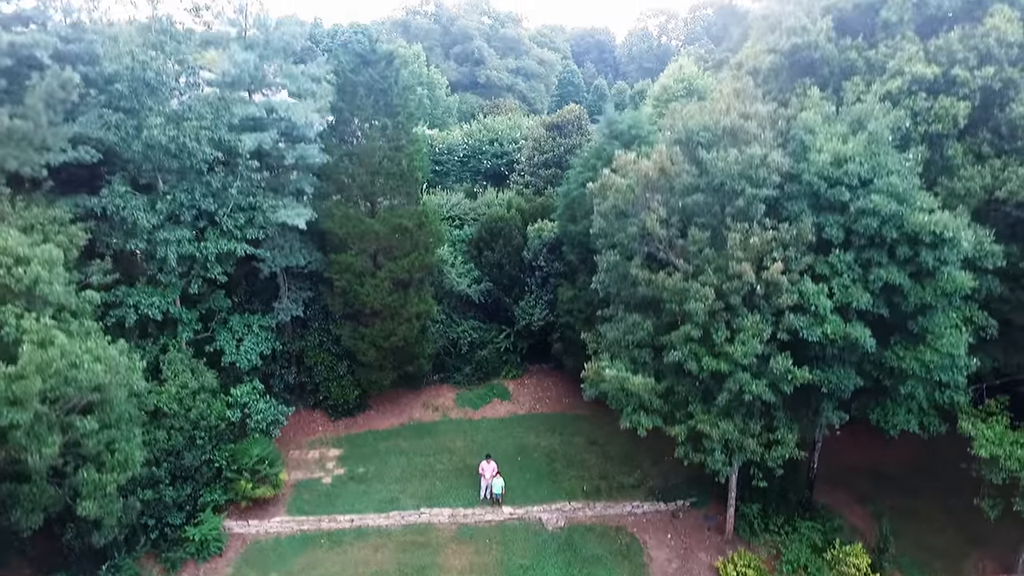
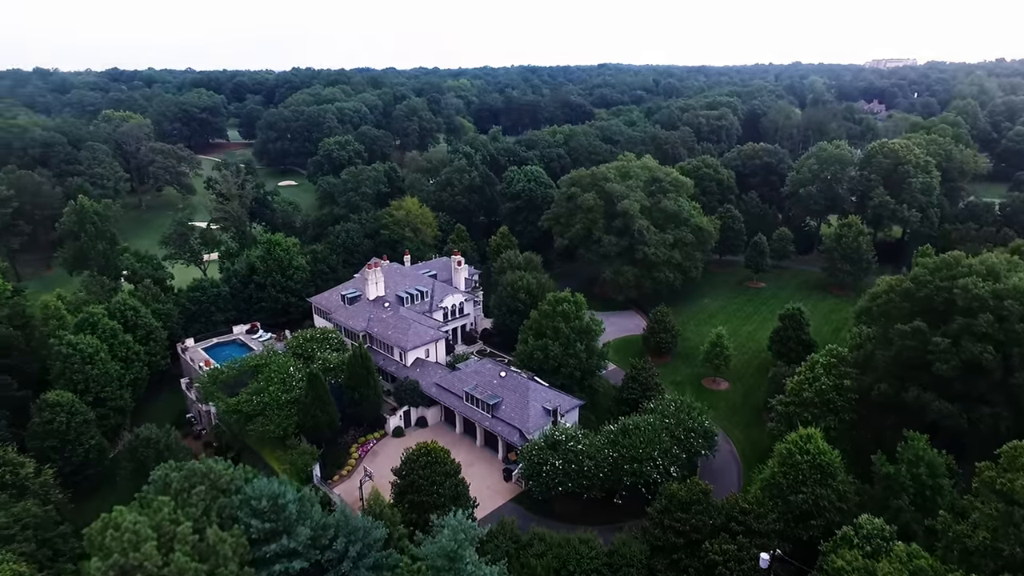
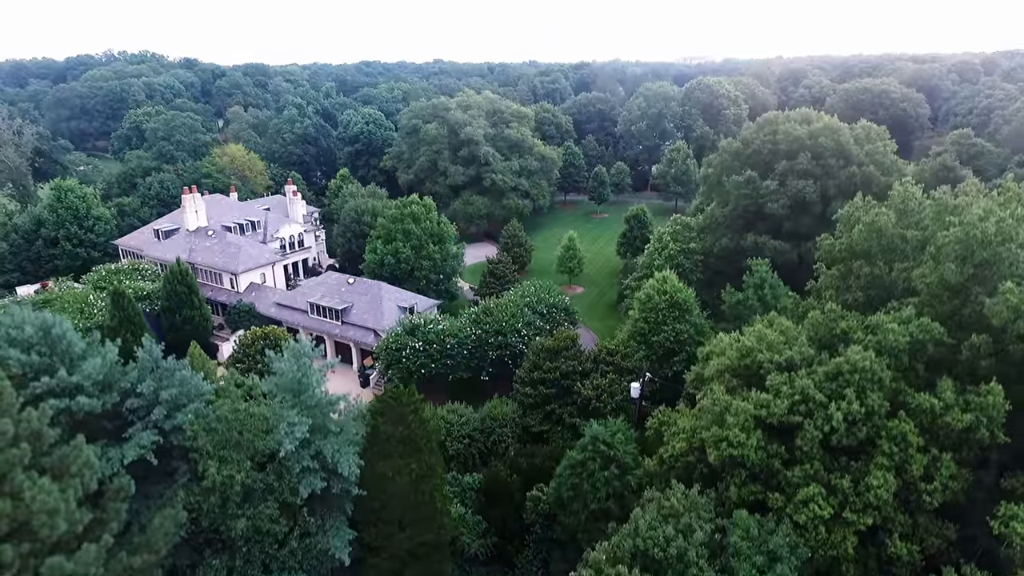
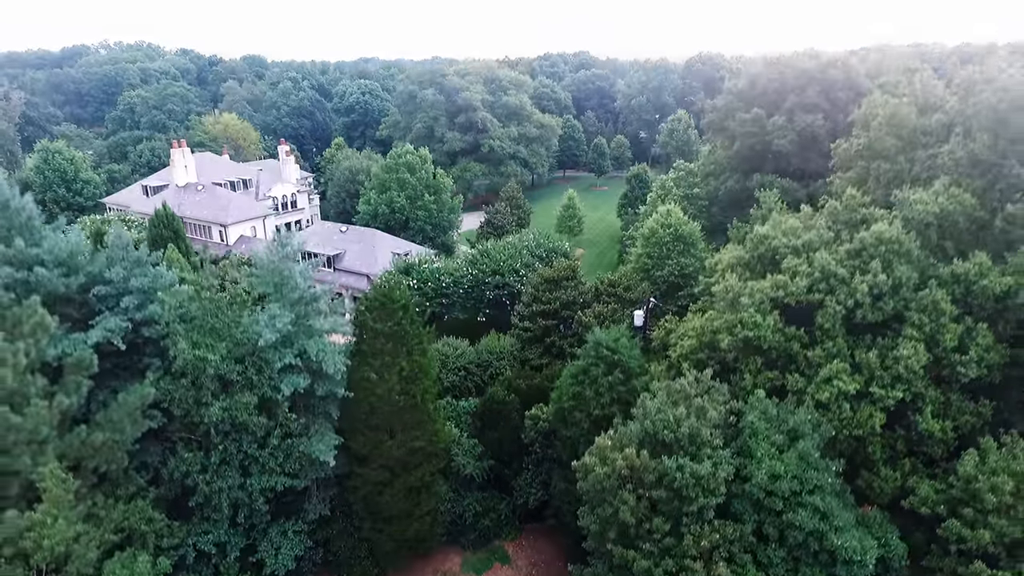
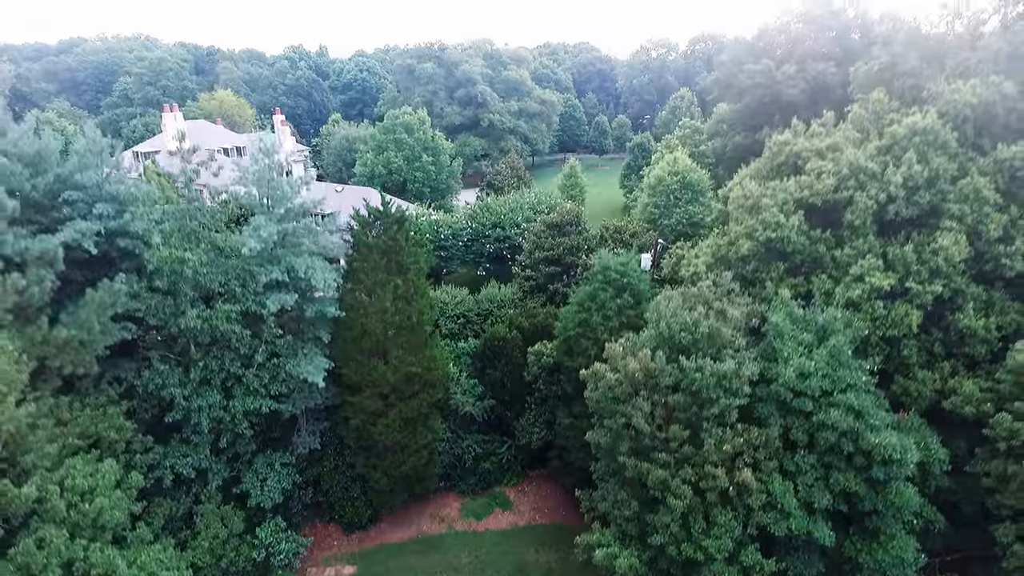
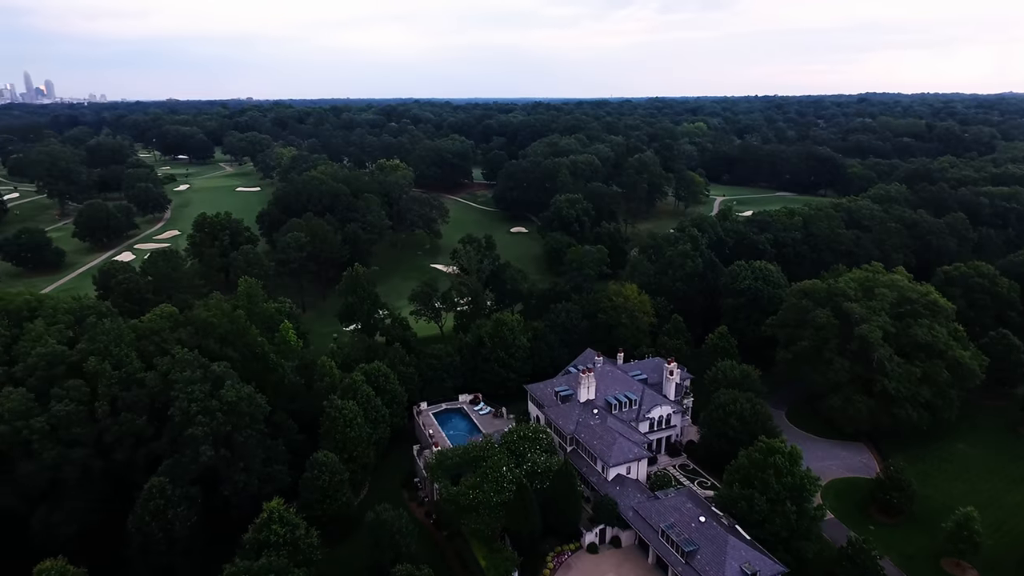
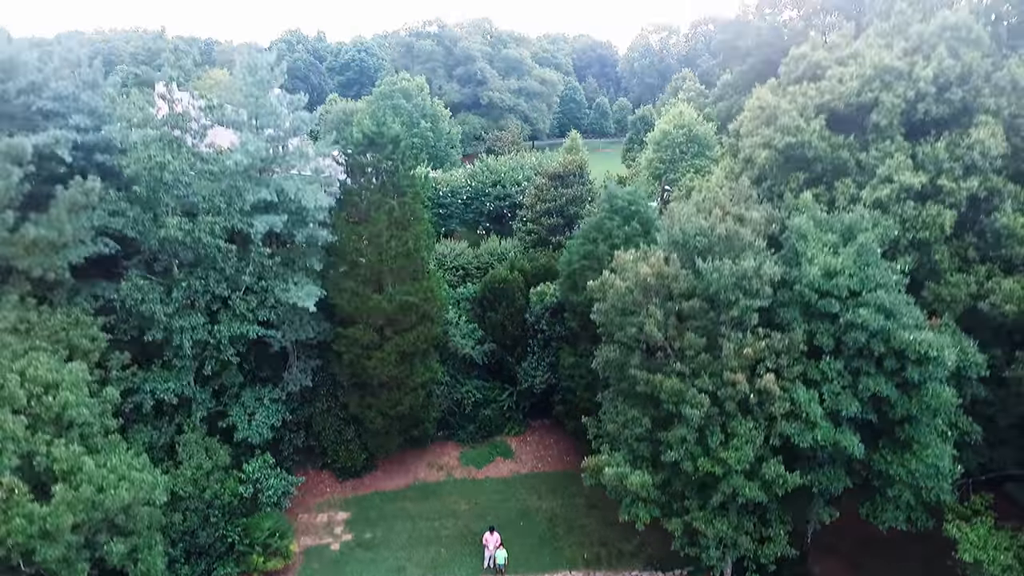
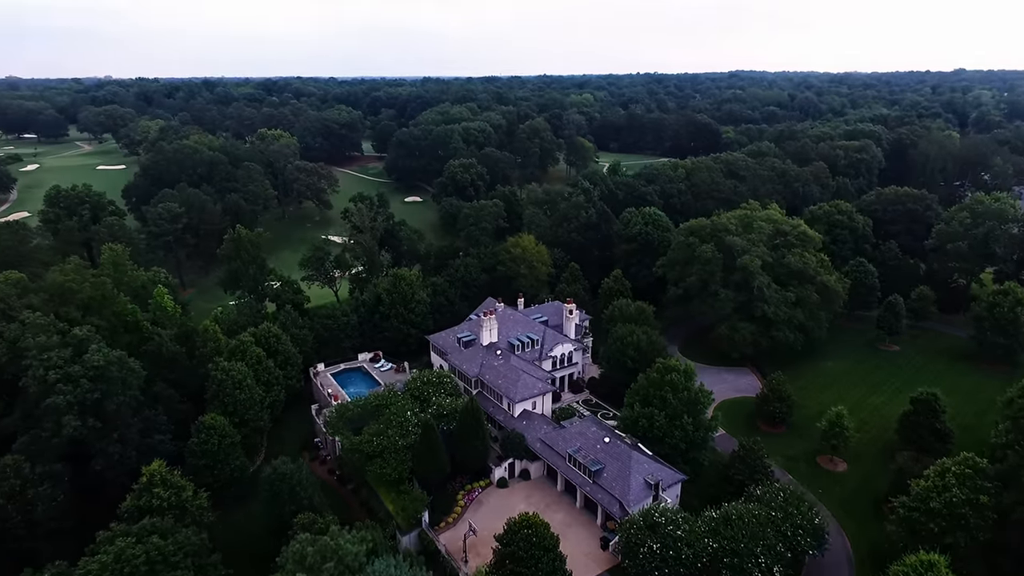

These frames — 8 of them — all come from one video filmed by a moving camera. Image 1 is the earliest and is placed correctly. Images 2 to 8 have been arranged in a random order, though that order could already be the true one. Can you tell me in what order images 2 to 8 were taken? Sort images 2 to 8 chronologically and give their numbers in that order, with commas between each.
7, 5, 4, 3, 2, 8, 6
